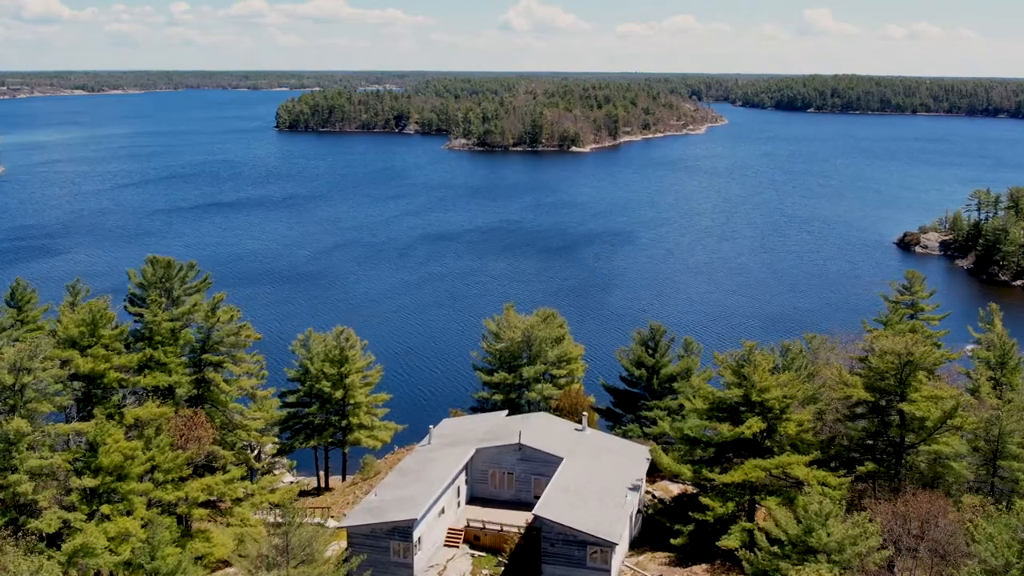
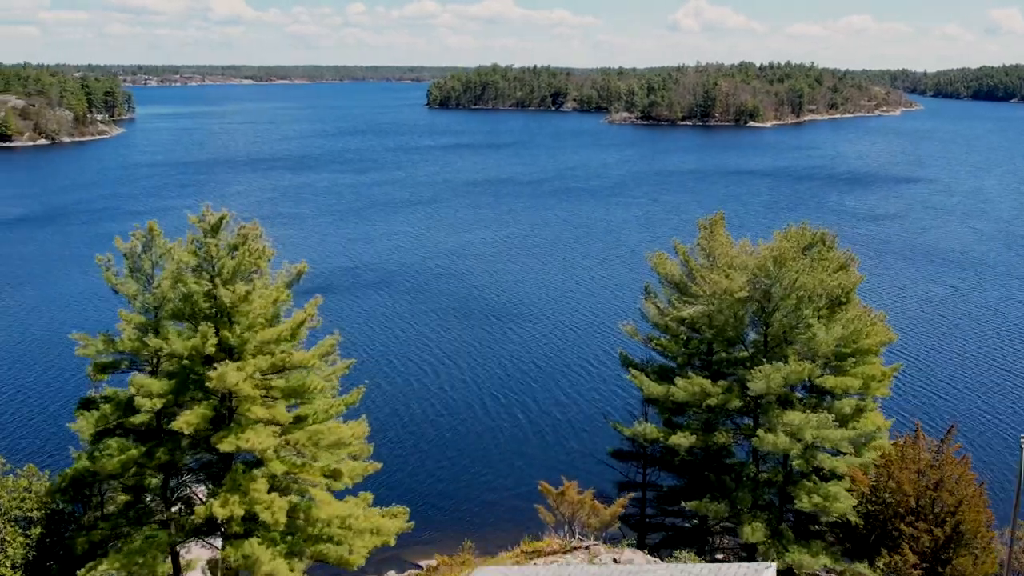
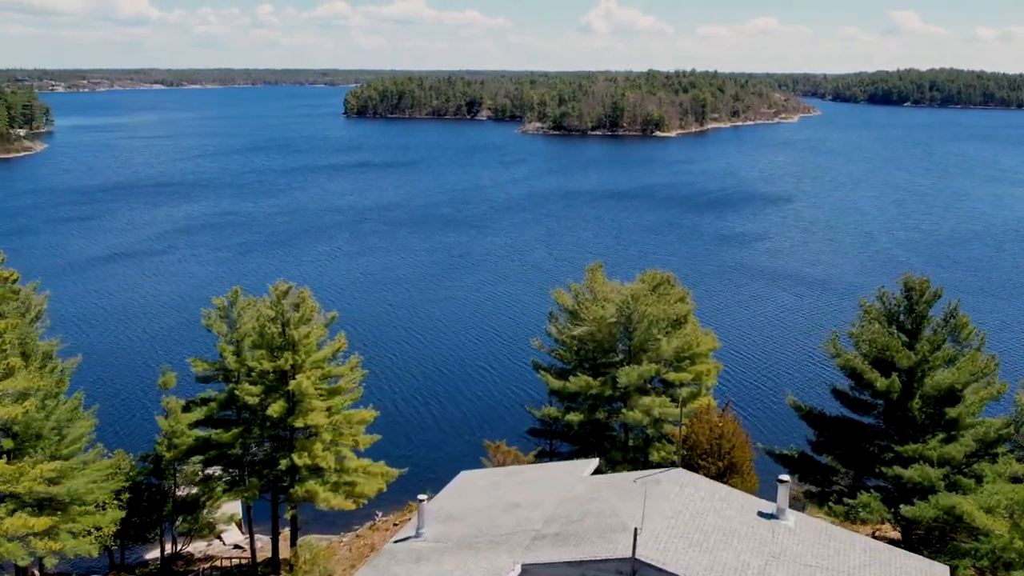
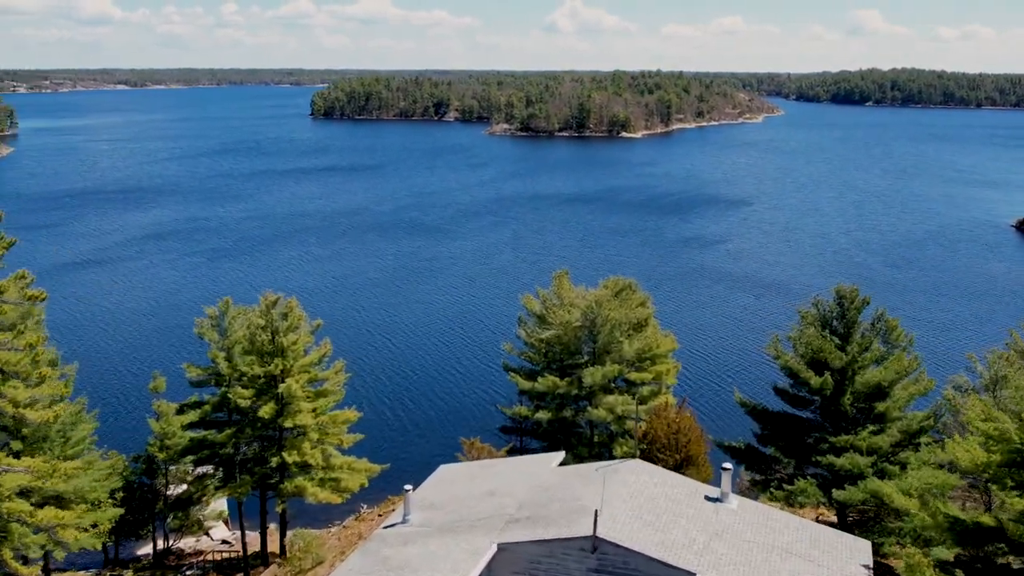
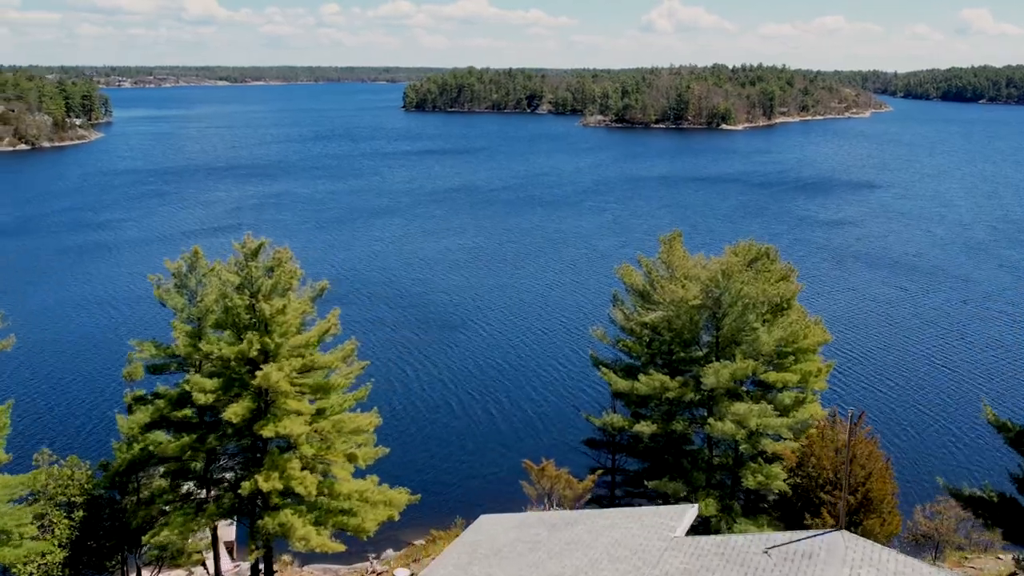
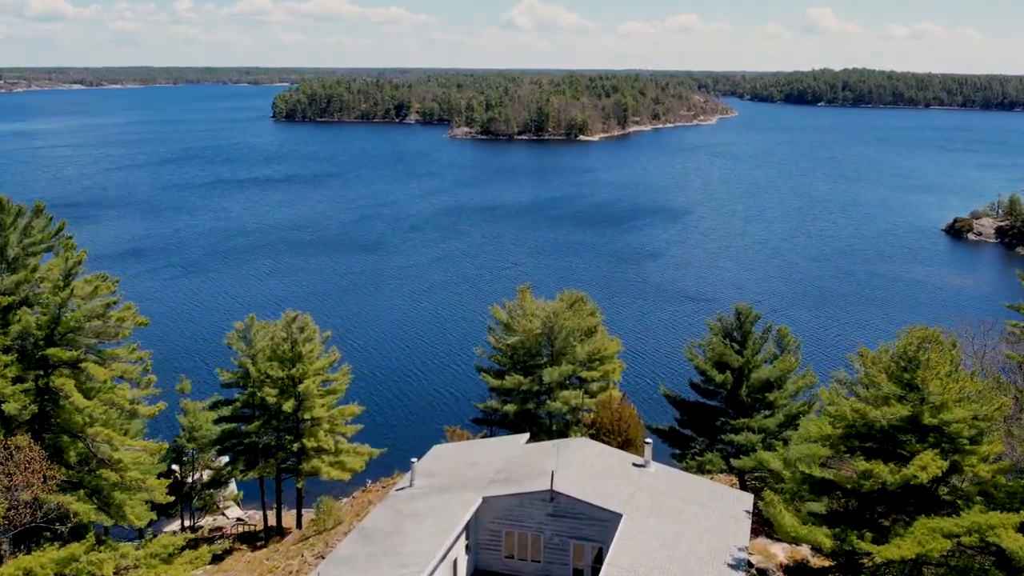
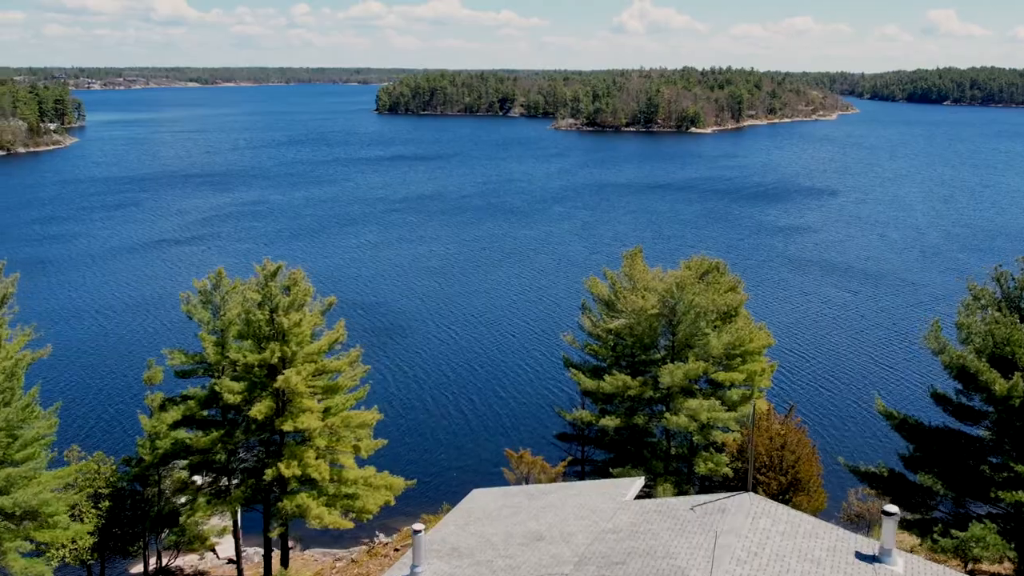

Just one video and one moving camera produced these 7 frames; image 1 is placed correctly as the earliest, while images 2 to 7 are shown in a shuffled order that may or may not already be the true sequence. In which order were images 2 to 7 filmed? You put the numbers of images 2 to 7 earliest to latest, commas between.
6, 4, 3, 7, 5, 2
